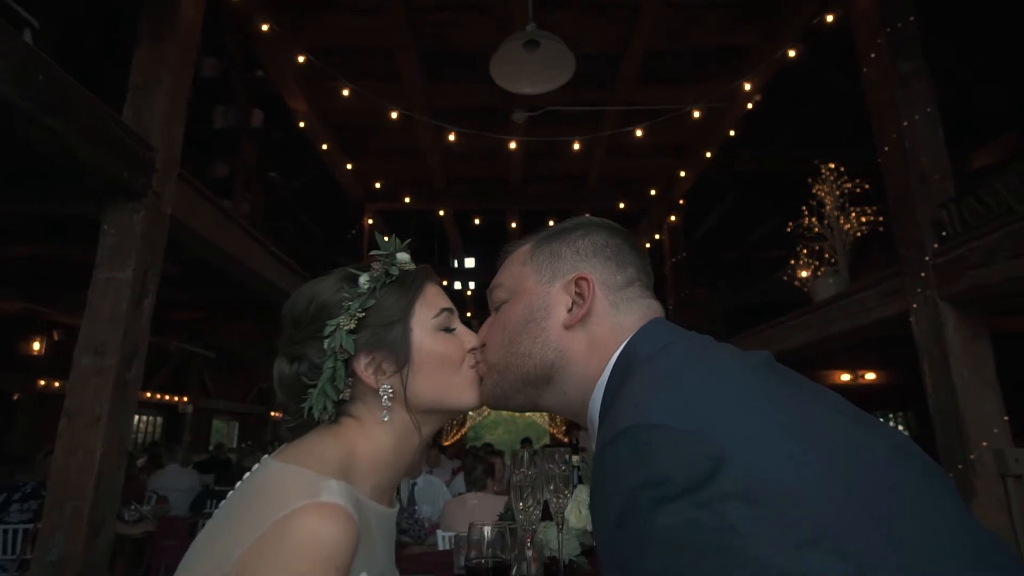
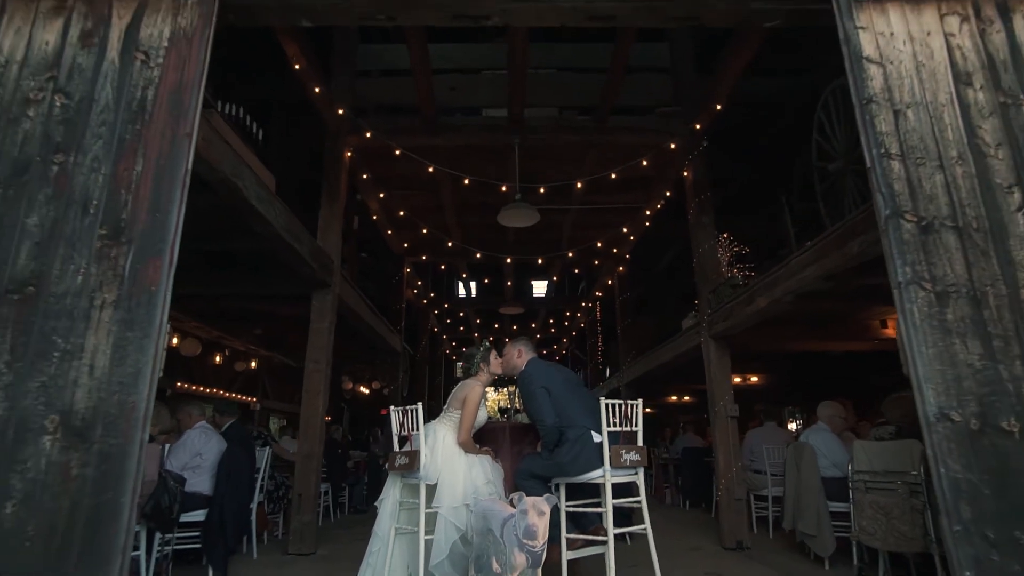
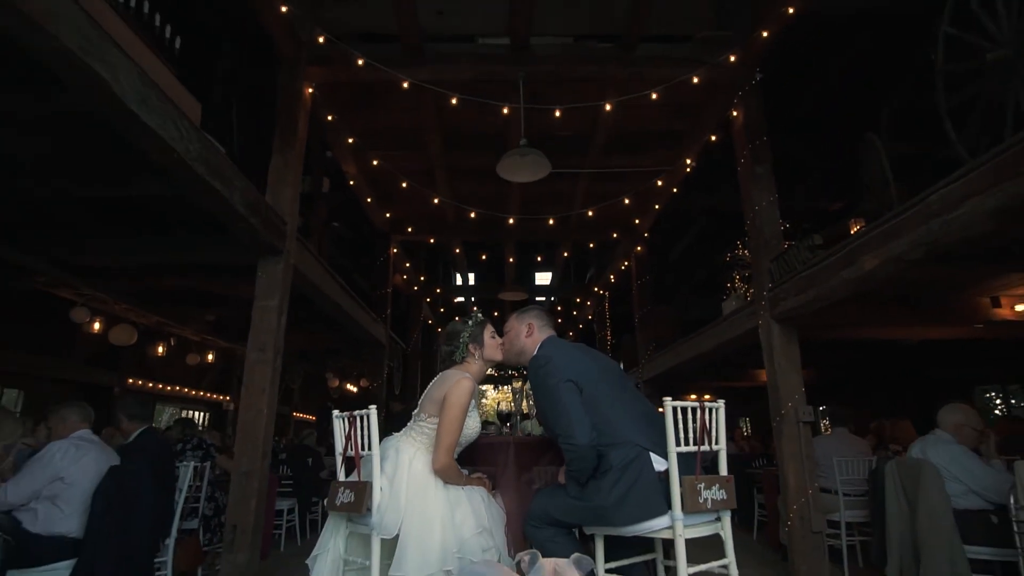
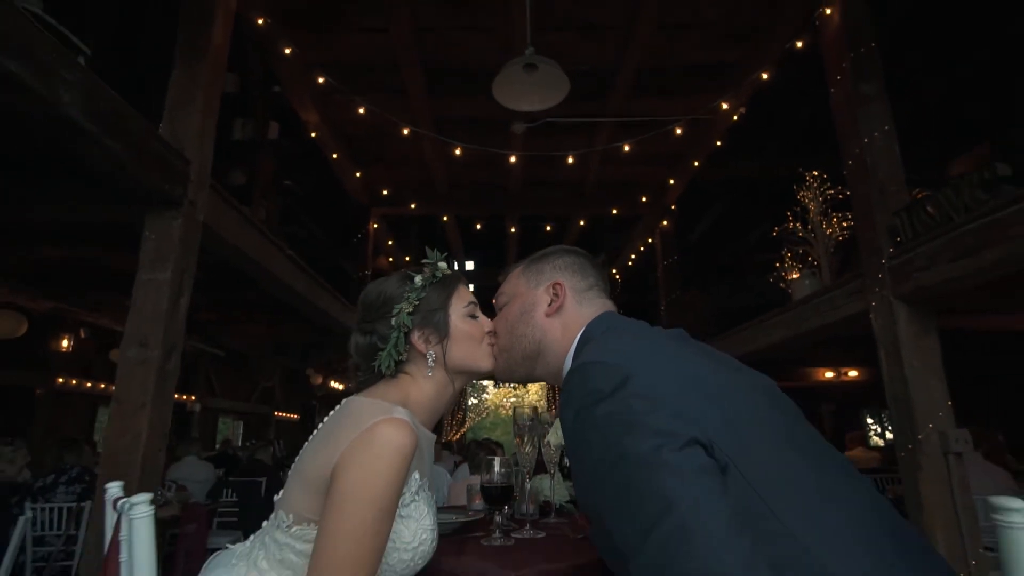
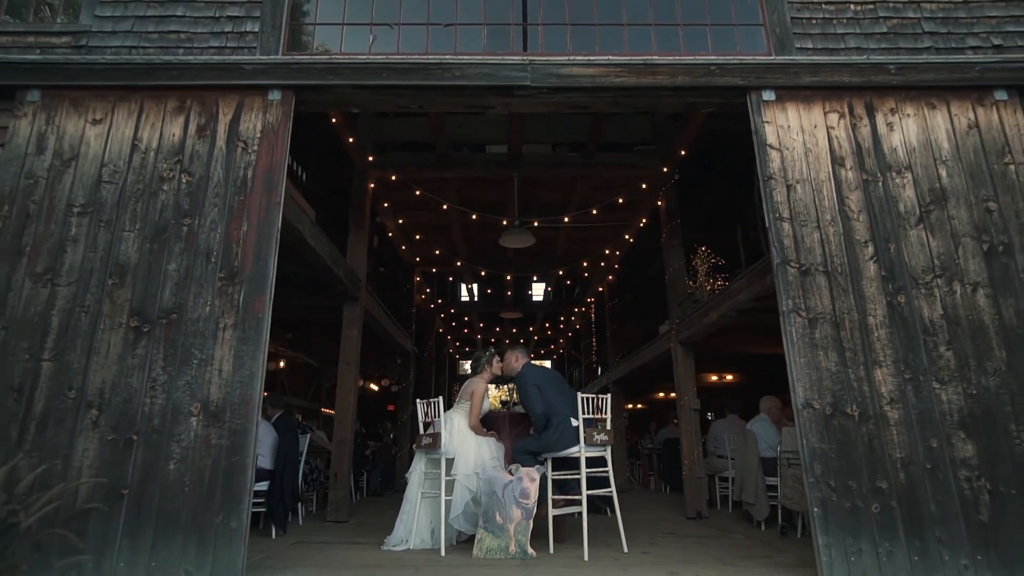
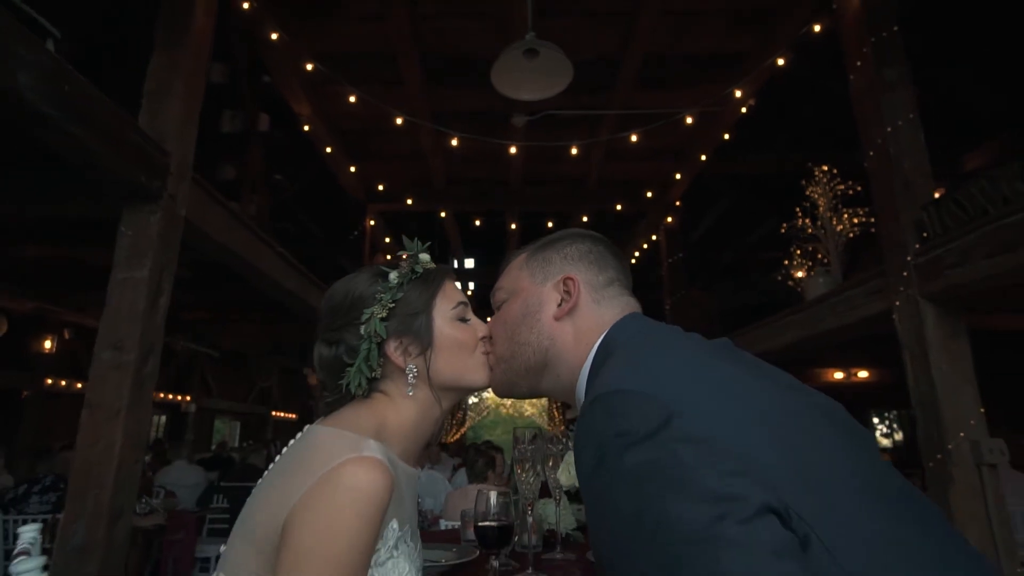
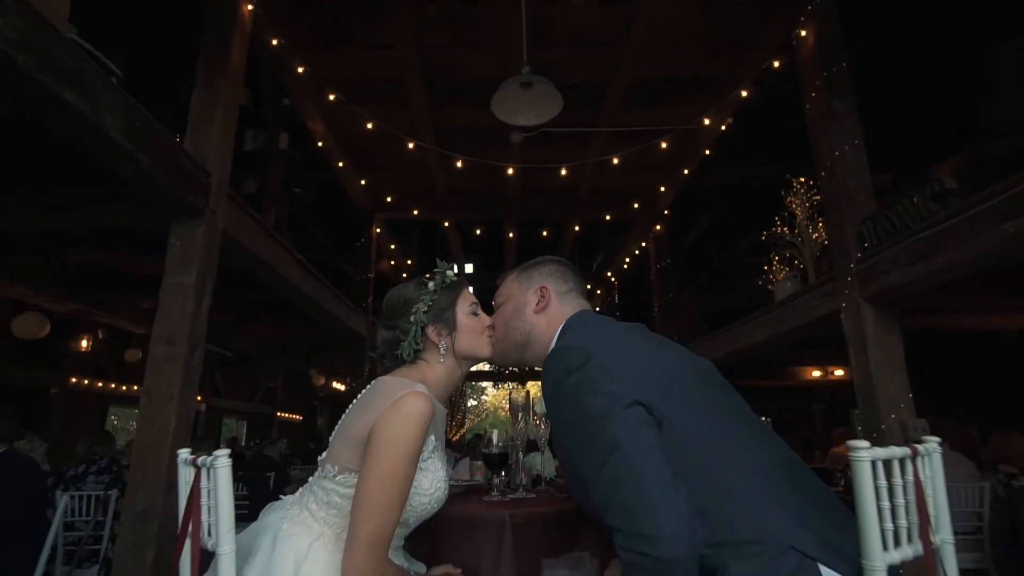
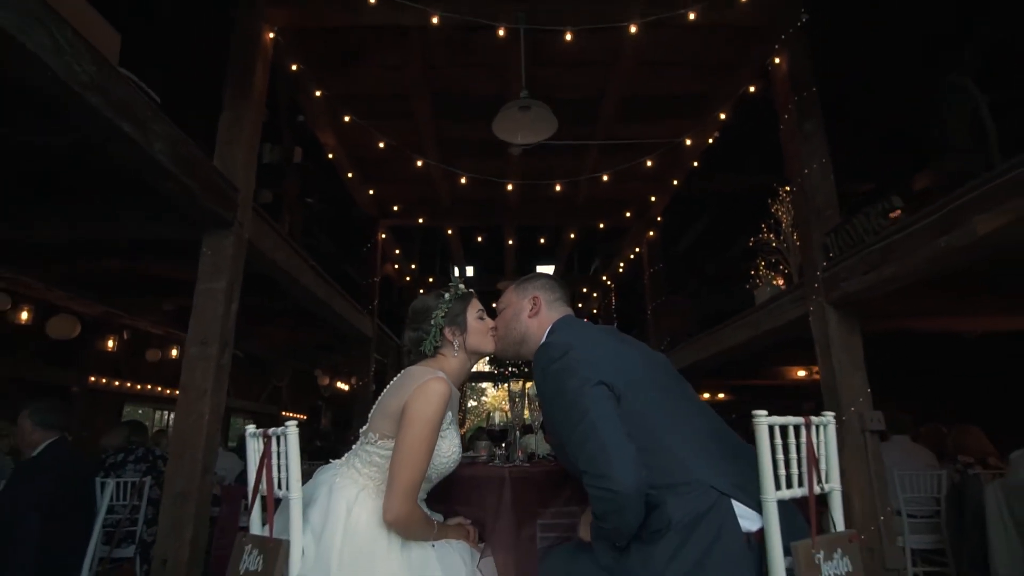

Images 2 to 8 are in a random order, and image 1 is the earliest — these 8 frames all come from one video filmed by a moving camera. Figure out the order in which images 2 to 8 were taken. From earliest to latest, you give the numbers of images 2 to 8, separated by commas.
6, 4, 7, 8, 3, 2, 5
